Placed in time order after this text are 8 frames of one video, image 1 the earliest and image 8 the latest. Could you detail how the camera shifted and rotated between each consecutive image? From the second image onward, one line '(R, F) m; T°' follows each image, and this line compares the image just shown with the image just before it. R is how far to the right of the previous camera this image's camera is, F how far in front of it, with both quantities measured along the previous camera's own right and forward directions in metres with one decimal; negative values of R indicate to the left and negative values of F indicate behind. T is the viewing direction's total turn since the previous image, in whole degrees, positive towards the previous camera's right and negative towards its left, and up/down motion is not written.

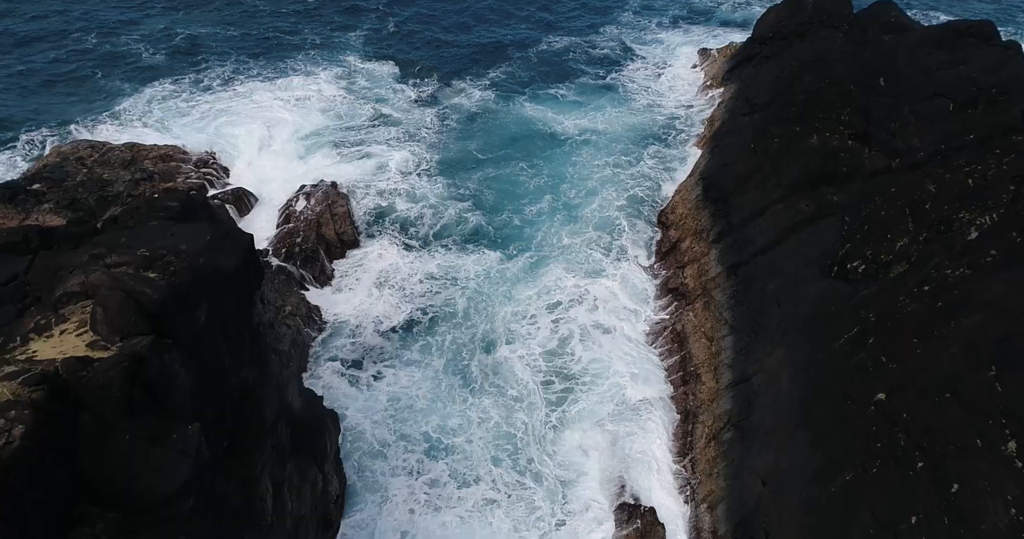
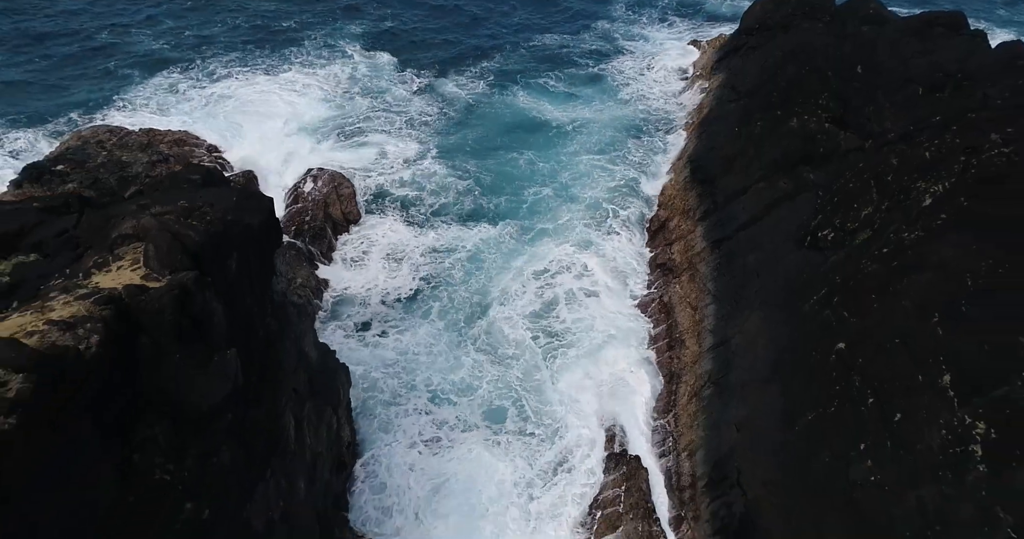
(+0.1, -2.0) m; 0°
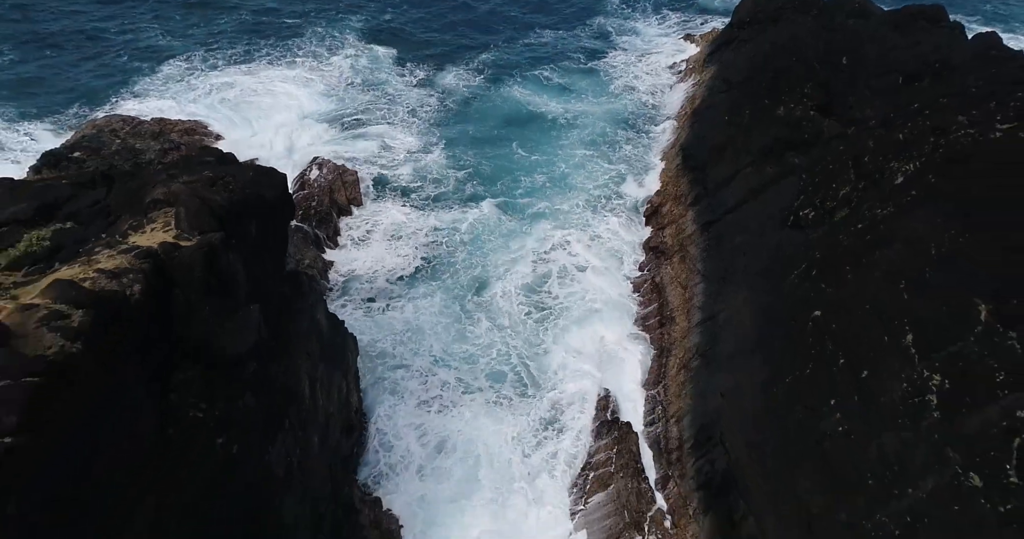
(+0.1, -1.5) m; 0°
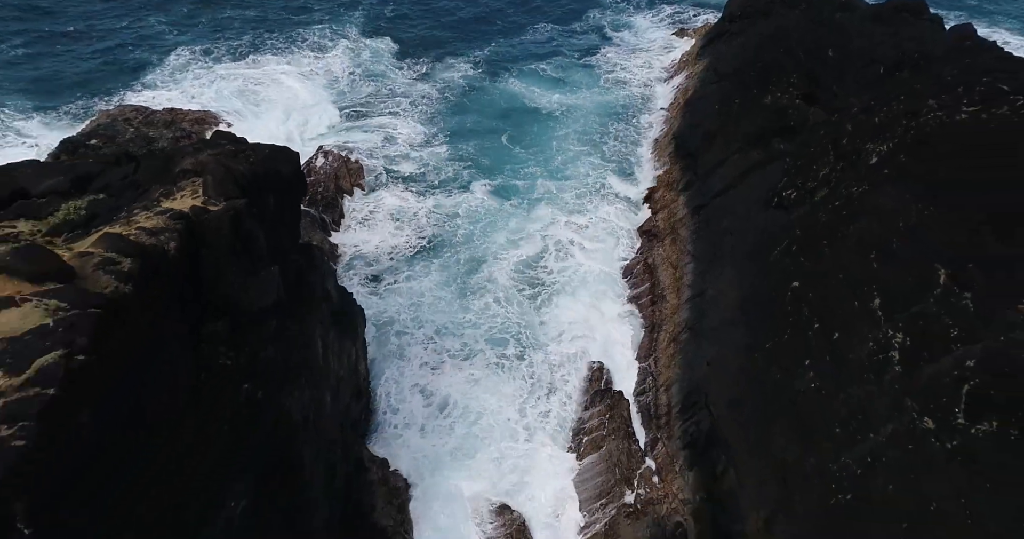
(+0.1, -1.5) m; 0°
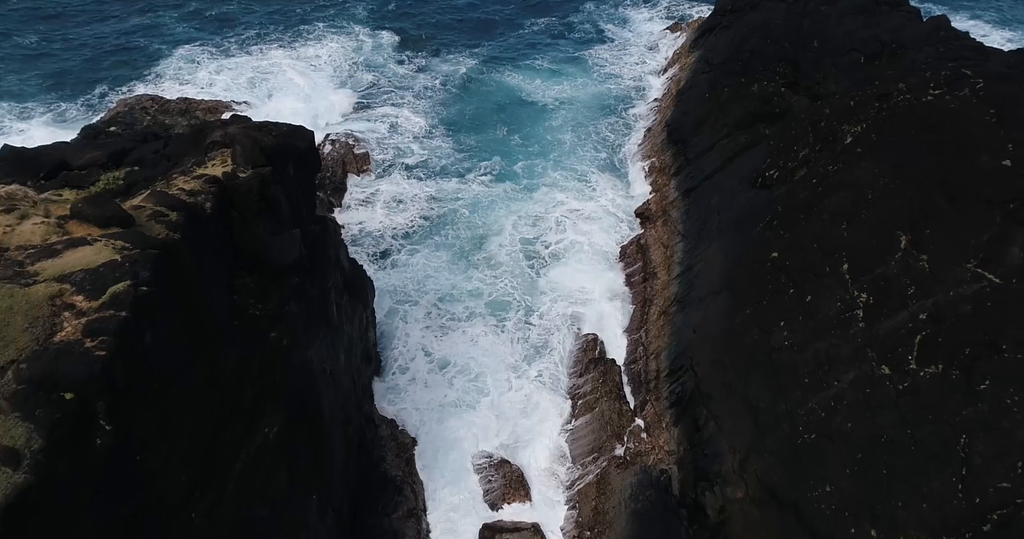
(0.0, -1.8) m; 0°
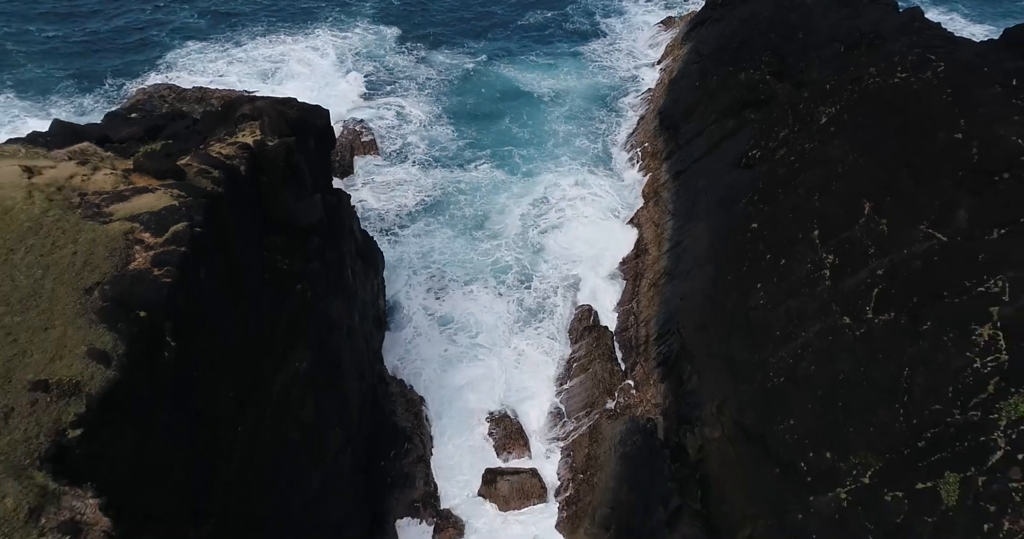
(0.0, -2.1) m; 0°
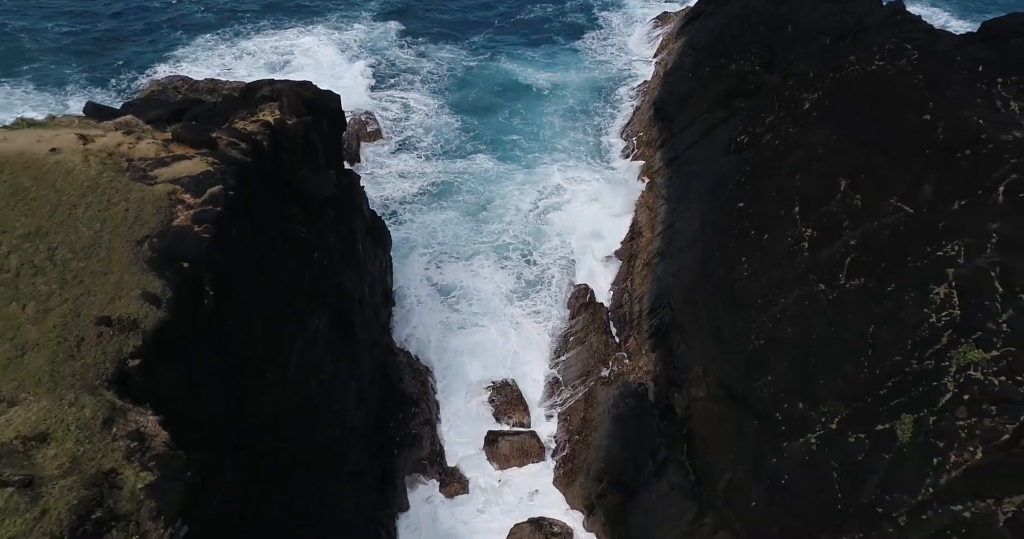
(0.0, -1.7) m; 0°
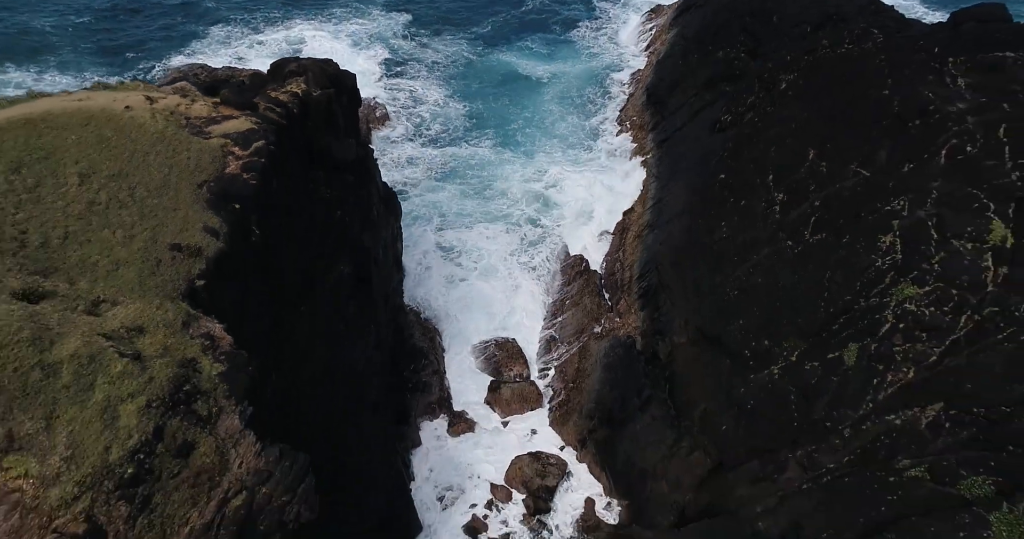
(-0.1, -2.7) m; 0°
